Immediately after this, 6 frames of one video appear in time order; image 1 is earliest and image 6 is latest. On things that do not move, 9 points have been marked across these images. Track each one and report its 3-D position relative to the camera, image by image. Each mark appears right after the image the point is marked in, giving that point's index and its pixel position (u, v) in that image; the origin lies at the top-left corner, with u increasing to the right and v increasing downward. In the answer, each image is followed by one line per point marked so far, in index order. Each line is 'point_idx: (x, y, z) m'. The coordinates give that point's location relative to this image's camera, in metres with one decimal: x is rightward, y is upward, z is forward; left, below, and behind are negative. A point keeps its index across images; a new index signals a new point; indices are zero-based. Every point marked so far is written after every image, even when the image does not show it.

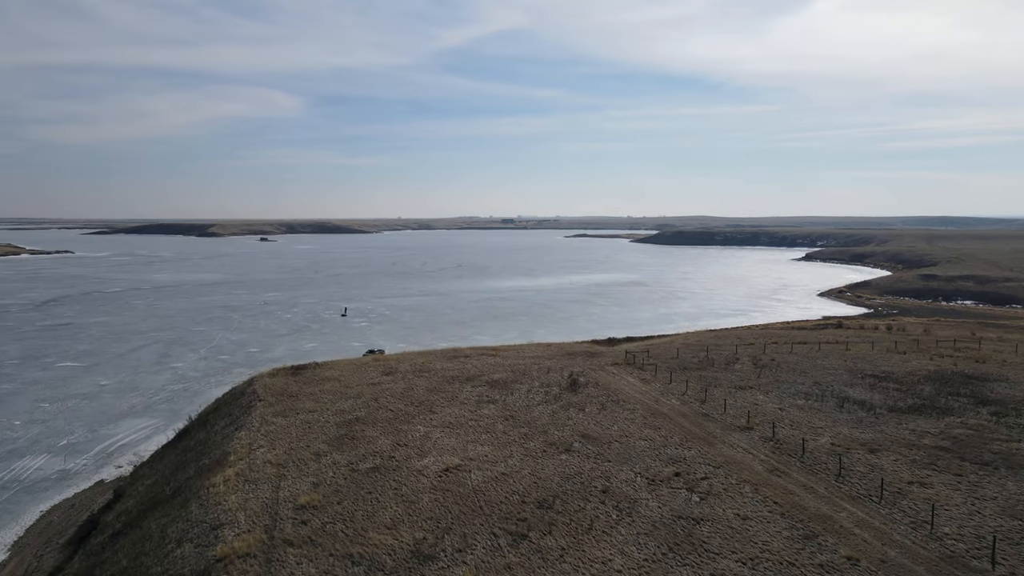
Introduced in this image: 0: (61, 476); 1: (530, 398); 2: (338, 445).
0: (-11.0, -4.6, +17.5) m
1: (+0.4, -2.3, +15.0) m
2: (-2.9, -2.6, +11.8) m
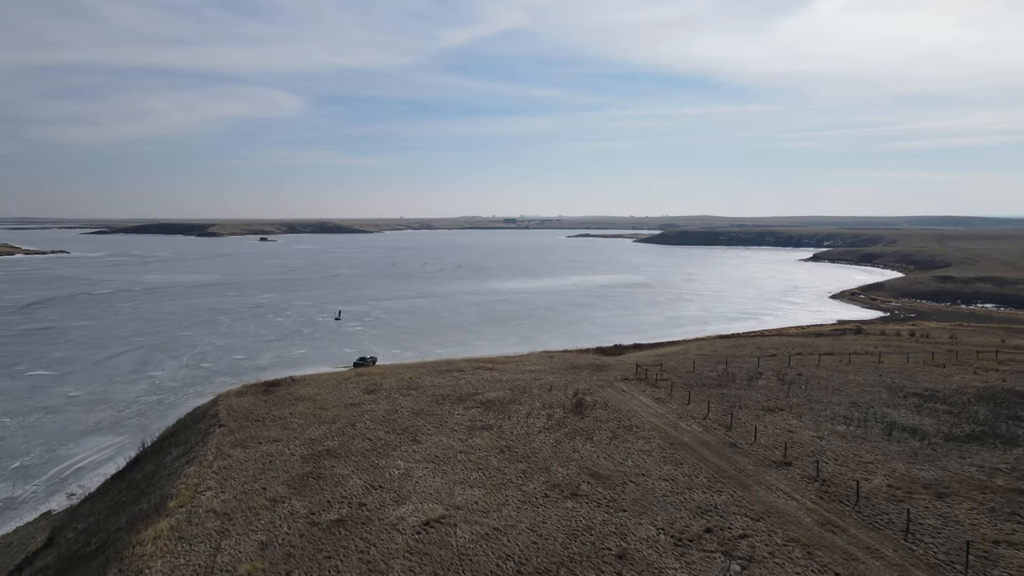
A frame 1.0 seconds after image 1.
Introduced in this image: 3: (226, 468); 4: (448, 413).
0: (-11.1, -4.8, +15.6) m
1: (+0.3, -2.5, +13.1) m
2: (-3.0, -2.8, +9.9) m
3: (-4.3, -2.7, +10.8) m
4: (-1.2, -2.4, +13.9) m
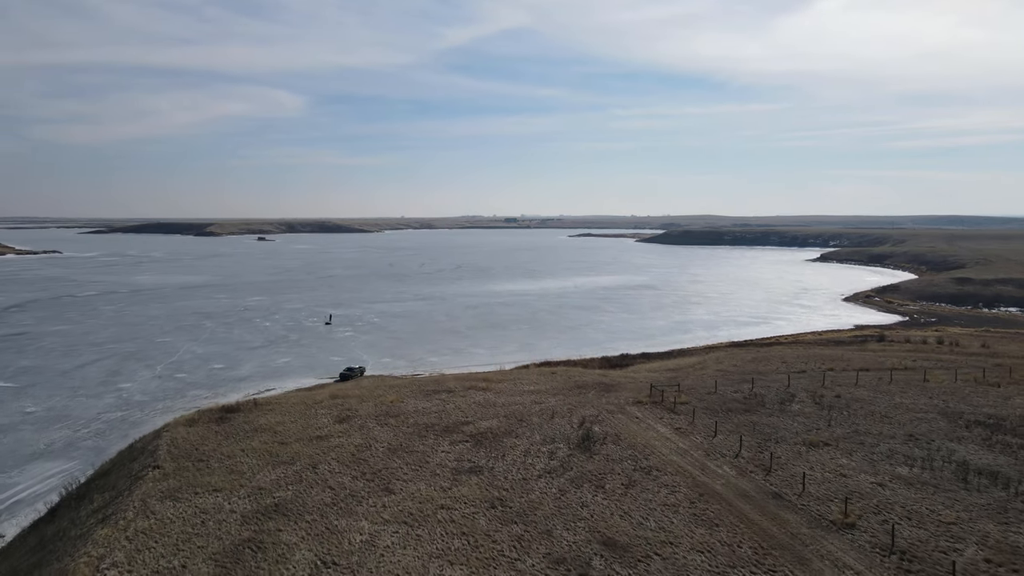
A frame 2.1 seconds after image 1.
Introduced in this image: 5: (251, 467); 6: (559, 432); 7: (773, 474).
0: (-11.2, -5.0, +13.5) m
1: (+0.2, -2.7, +10.9) m
2: (-3.0, -3.0, +7.7) m
3: (-4.4, -2.9, +8.6) m
4: (-1.3, -2.6, +11.7) m
5: (-3.9, -2.7, +10.7) m
6: (+0.8, -2.5, +12.6) m
7: (+3.8, -2.7, +10.5) m
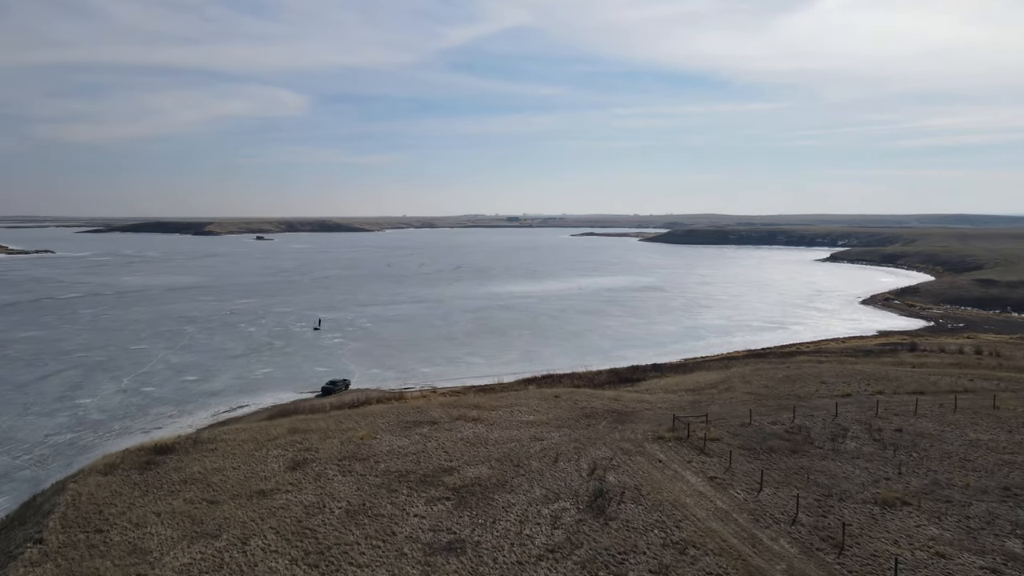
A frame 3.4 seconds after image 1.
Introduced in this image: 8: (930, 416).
0: (-11.2, -5.2, +11.0) m
1: (+0.1, -2.9, +8.3) m
2: (-3.1, -3.2, +5.2) m
3: (-4.5, -3.1, +6.0) m
4: (-1.4, -2.8, +9.1) m
5: (-4.0, -2.9, +8.2) m
6: (+0.7, -2.8, +10.0) m
7: (+3.7, -3.0, +8.0) m
8: (+7.9, -2.4, +13.6) m
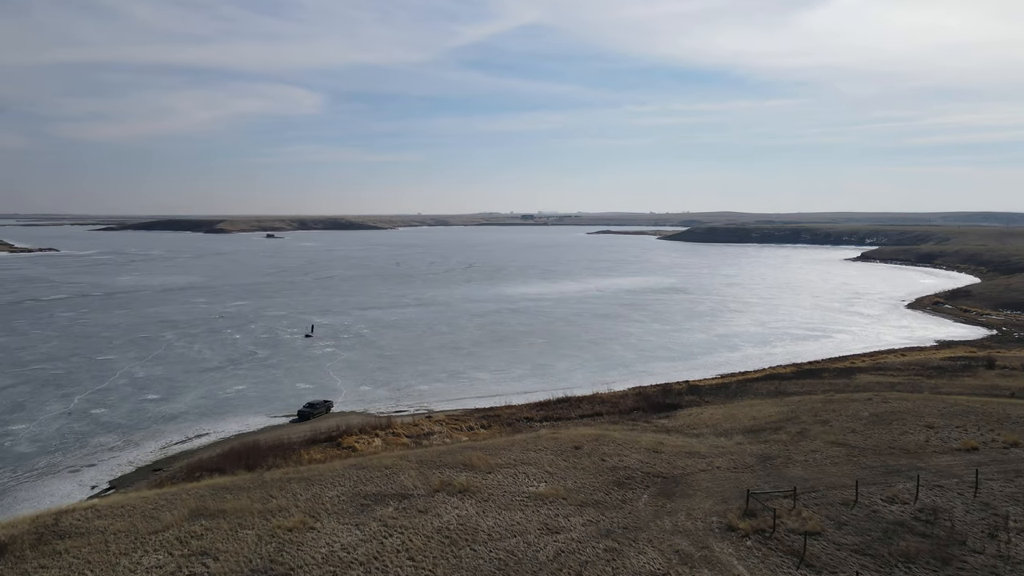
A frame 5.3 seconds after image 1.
0: (-11.3, -5.4, +7.2) m
1: (+0.1, -3.1, +4.4) m
2: (-3.3, -3.4, +1.3) m
3: (-4.6, -3.4, +2.2) m
4: (-1.5, -3.1, +5.2) m
5: (-4.1, -3.1, +4.3) m
6: (+0.7, -3.0, +6.1) m
7: (+3.7, -3.2, +4.0) m
8: (+8.0, -2.7, +9.5) m
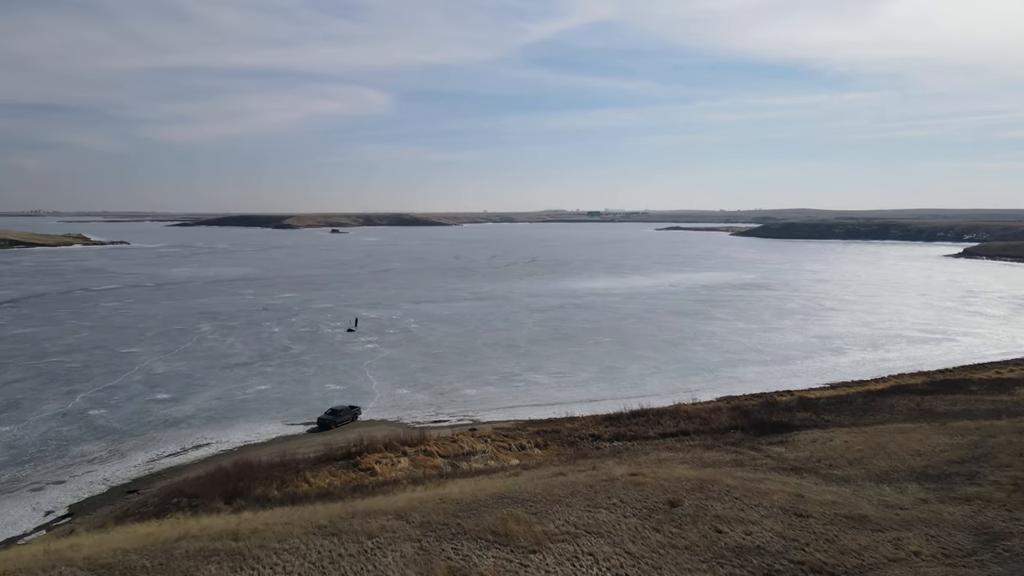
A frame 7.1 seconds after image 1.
0: (-11.0, -5.0, +4.2) m
1: (+0.1, -2.8, +0.3) m
2: (-3.6, -3.1, -2.4) m
3: (-4.8, -3.0, -1.4) m
4: (-1.4, -2.7, +1.3) m
5: (-4.1, -2.8, +0.7) m
6: (+0.8, -2.7, +2.0) m
7: (+3.6, -2.9, -0.4) m
8: (+8.4, -2.4, +4.7) m
